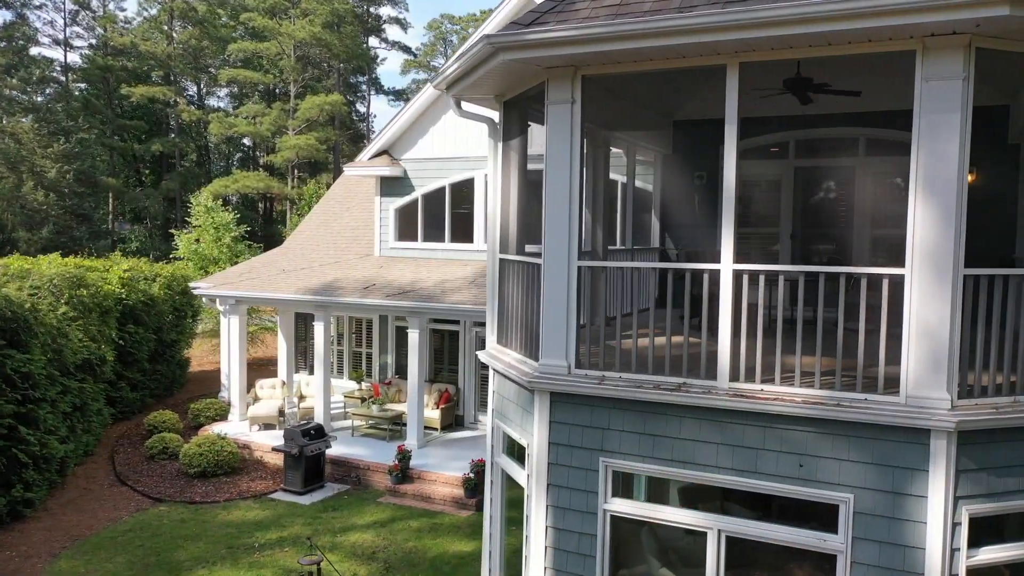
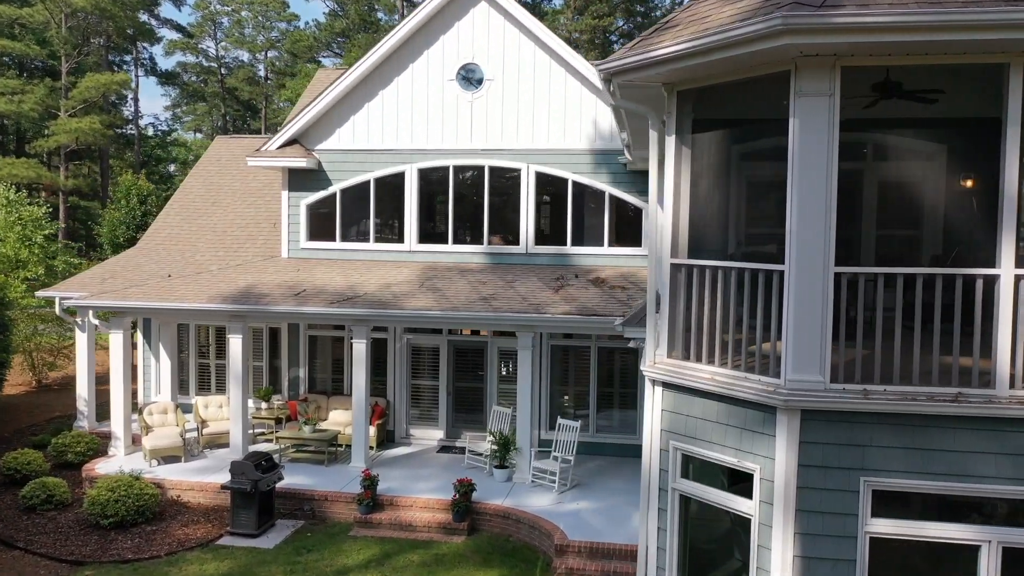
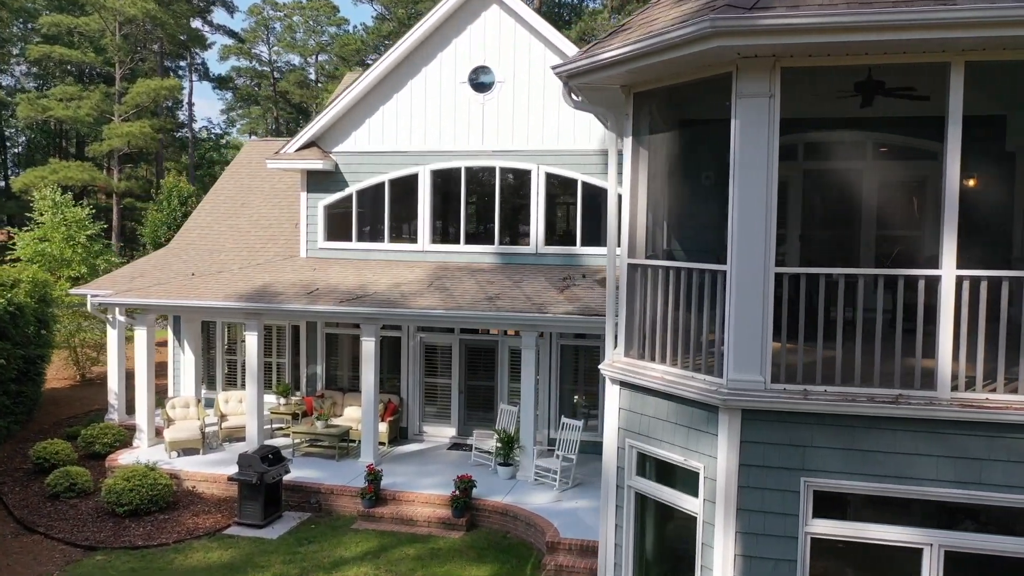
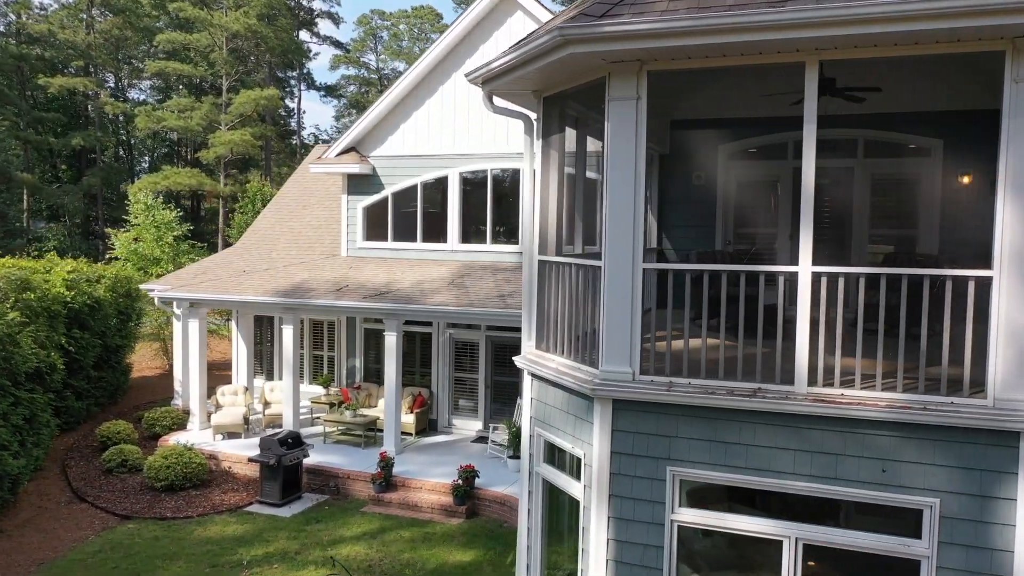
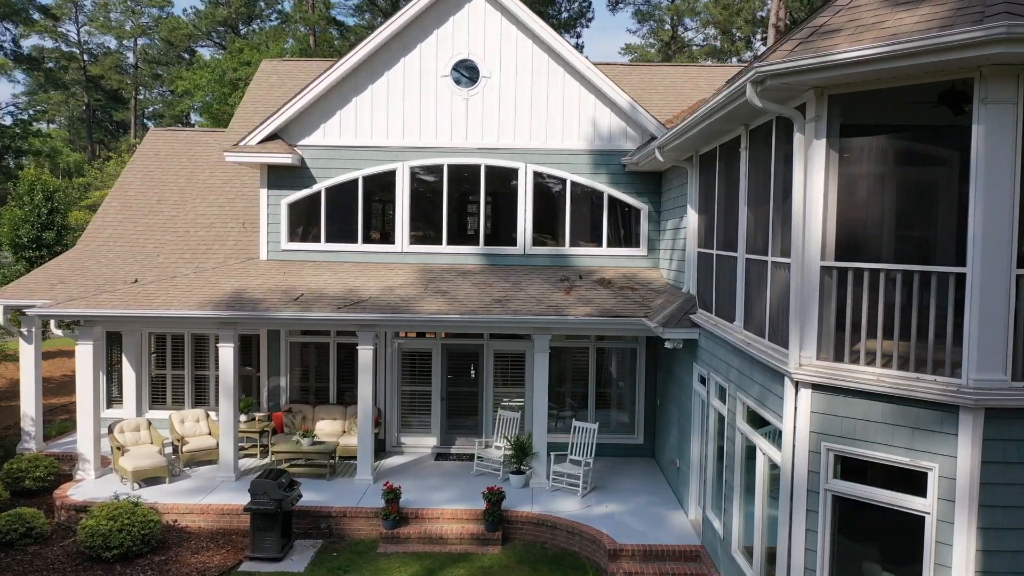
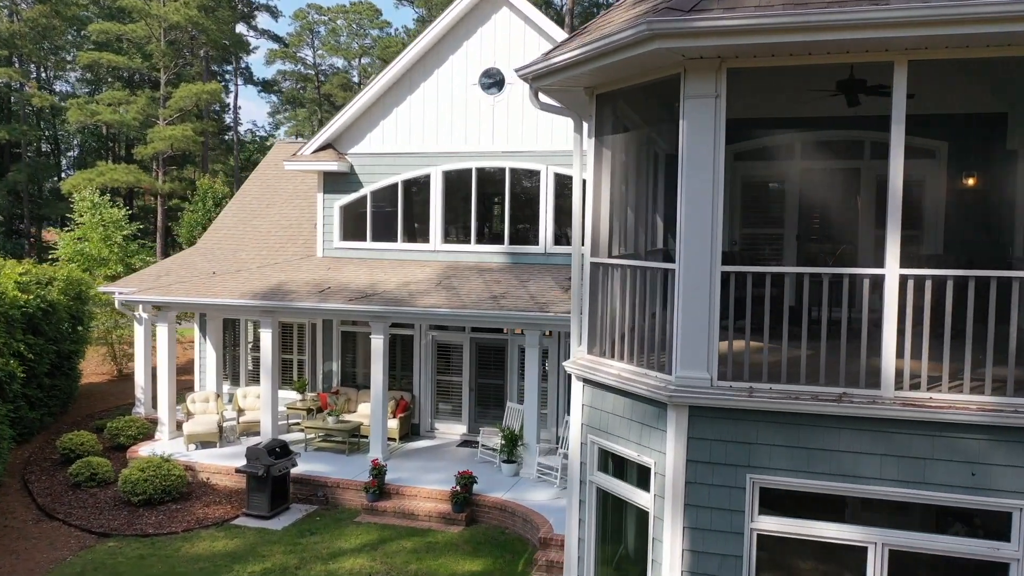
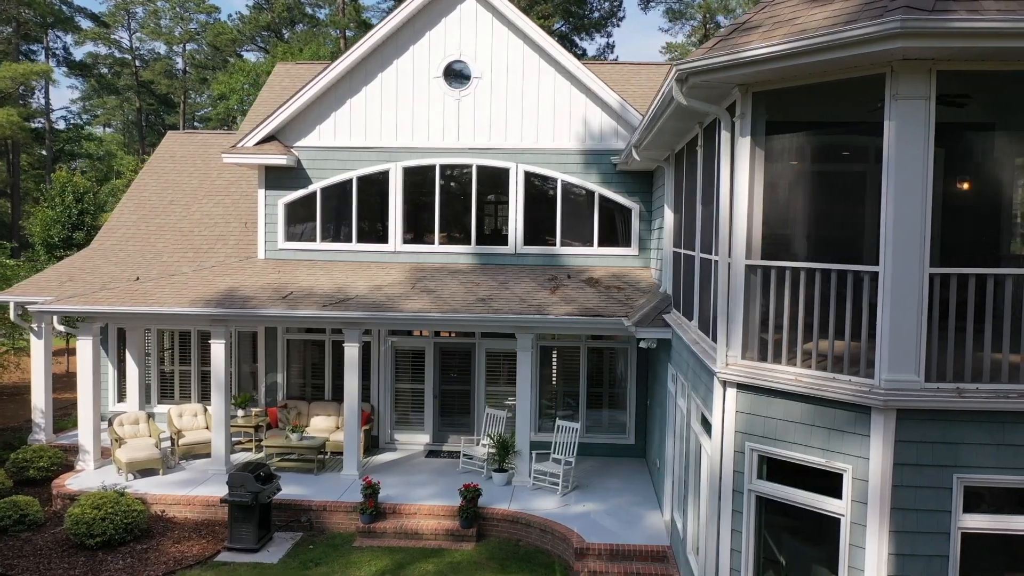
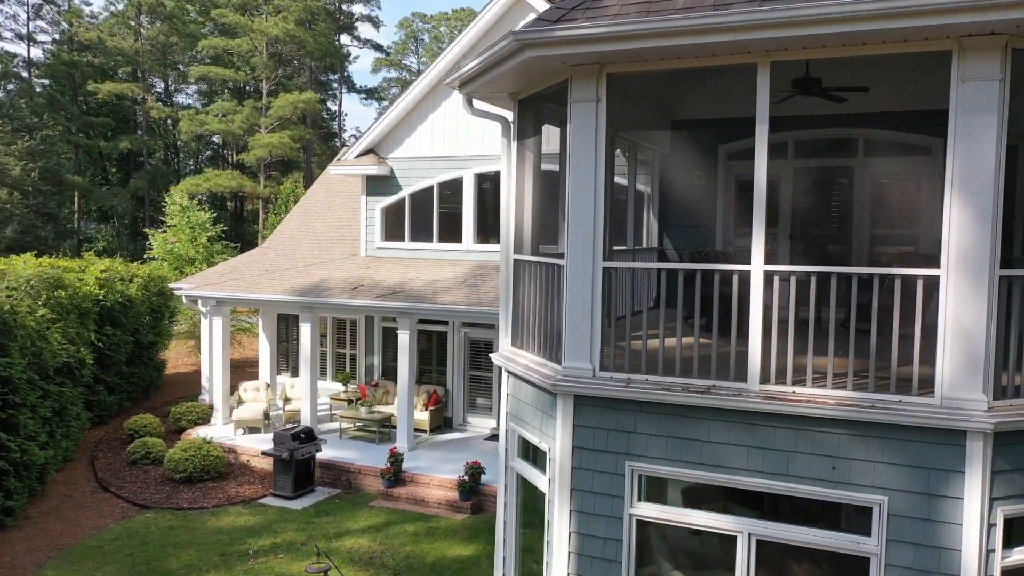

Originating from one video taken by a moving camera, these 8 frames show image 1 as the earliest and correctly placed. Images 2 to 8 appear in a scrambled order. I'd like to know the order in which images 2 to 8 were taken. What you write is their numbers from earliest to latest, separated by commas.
8, 4, 6, 3, 2, 7, 5
